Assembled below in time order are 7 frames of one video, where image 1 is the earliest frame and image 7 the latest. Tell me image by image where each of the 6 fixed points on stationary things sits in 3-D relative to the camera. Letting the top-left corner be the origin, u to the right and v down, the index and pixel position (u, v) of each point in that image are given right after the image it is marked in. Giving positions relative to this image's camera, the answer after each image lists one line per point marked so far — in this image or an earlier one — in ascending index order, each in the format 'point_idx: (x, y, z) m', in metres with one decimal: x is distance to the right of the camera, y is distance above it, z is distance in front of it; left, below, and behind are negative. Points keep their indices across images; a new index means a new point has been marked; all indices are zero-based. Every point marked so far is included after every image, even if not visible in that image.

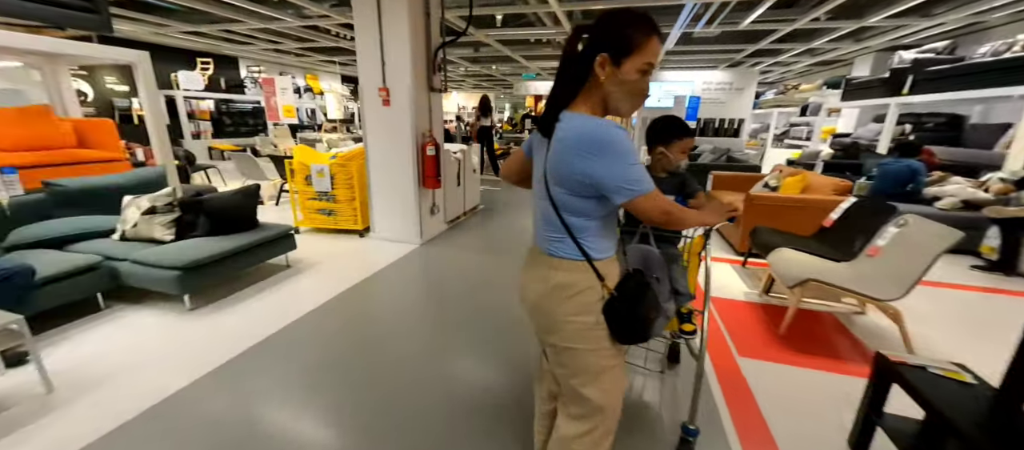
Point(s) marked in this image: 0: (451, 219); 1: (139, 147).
0: (-0.5, 0.0, +3.9) m
1: (-4.0, +0.8, +4.1) m
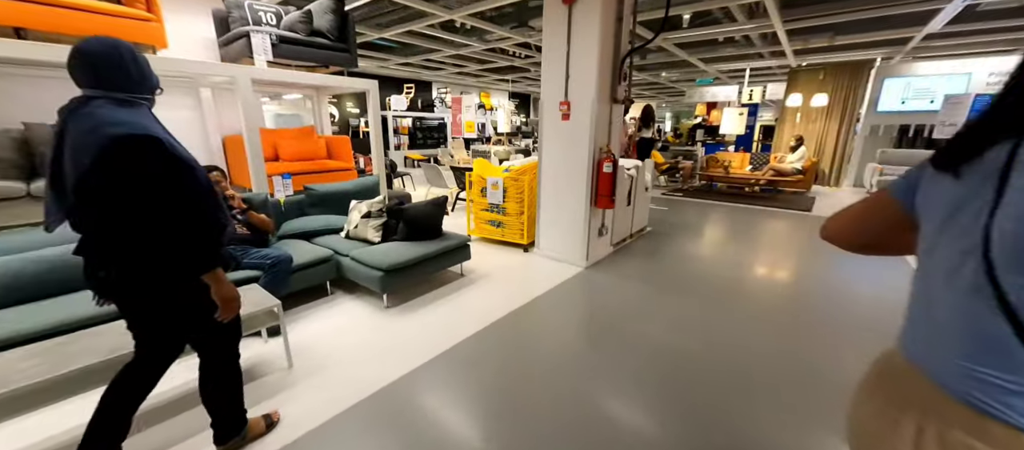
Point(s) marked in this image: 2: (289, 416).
0: (+1.1, -0.2, +3.7) m
1: (-2.0, +0.9, +5.1) m
2: (-0.9, -0.8, +1.5) m
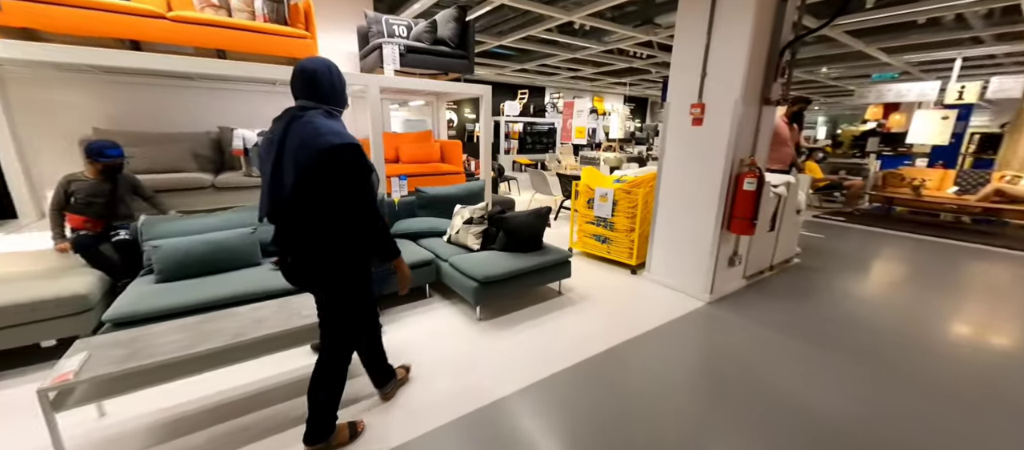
0: (+1.9, -0.4, +3.1) m
1: (-0.5, +0.9, +5.3) m
2: (-0.5, -0.8, +1.5) m
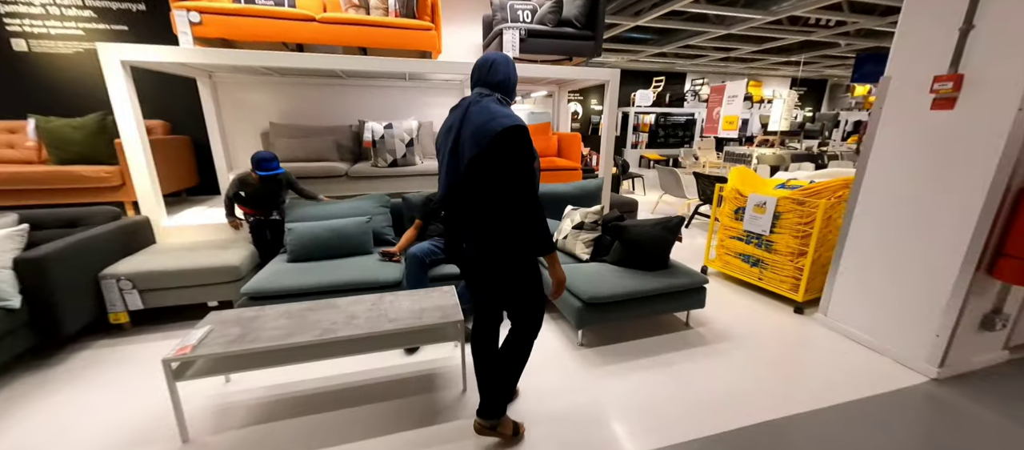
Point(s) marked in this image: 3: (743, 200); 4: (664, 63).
0: (+2.6, -0.6, +2.0) m
1: (+1.1, +0.9, +4.8) m
2: (-0.2, -0.8, +1.3) m
3: (+1.7, +0.2, +2.8) m
4: (+4.3, +4.6, +10.7) m
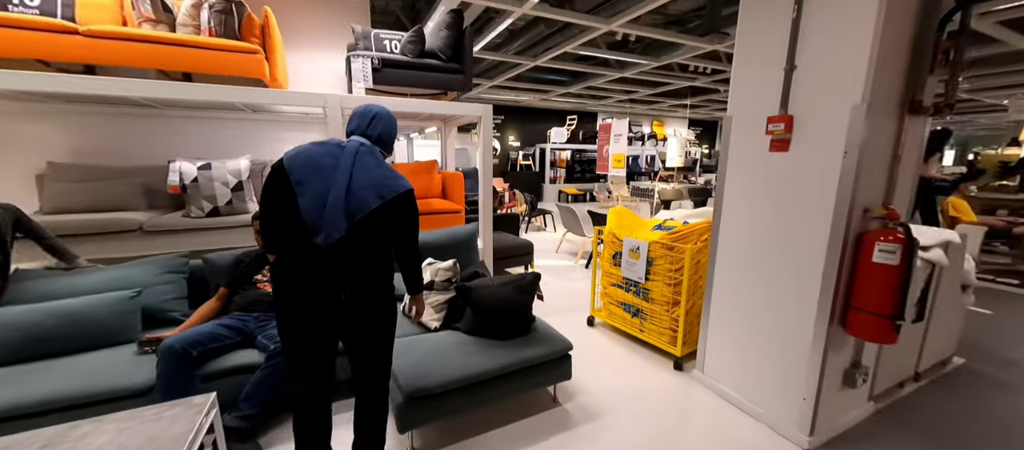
0: (+1.8, -0.8, +1.9) m
1: (-0.2, +0.4, +4.6) m
2: (-0.9, -1.0, +0.8) m
3: (+0.8, -0.1, +2.6) m
4: (+1.9, +3.6, +11.2) m
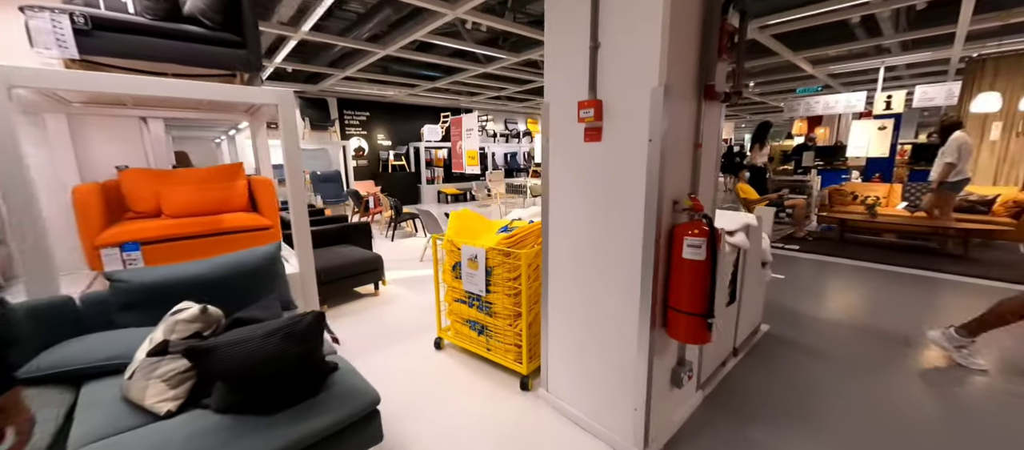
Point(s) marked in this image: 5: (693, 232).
0: (+1.0, -0.8, +1.9) m
1: (-1.9, +0.2, +3.9) m
2: (-1.3, -1.2, +0.1) m
3: (-0.3, -0.2, +2.3) m
4: (-2.0, +3.6, +10.8) m
5: (+0.6, 0.0, +1.4) m
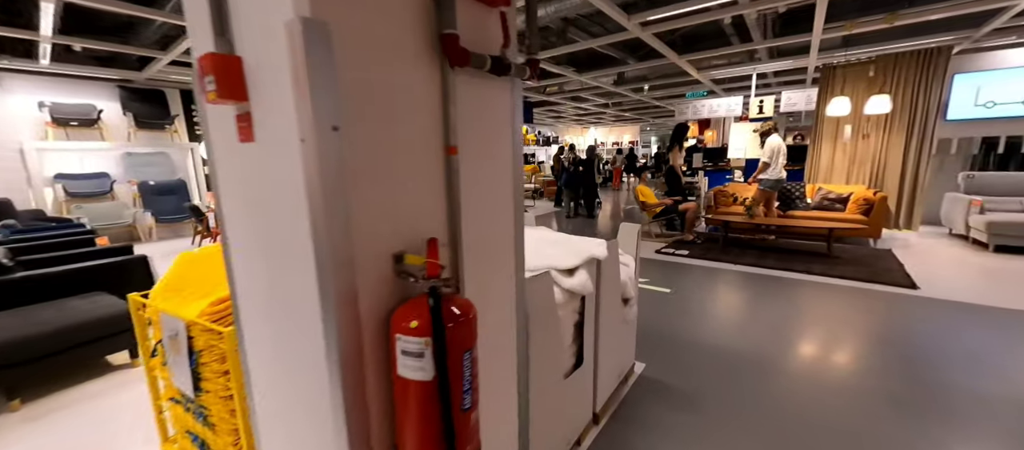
0: (0.0, -0.9, +1.3) m
1: (-3.1, 0.0, +2.7) m
2: (-1.8, -1.4, -1.0) m
3: (-1.3, -0.4, +1.4) m
4: (-4.7, +3.2, +9.5) m
5: (-0.2, -0.2, +0.7) m
